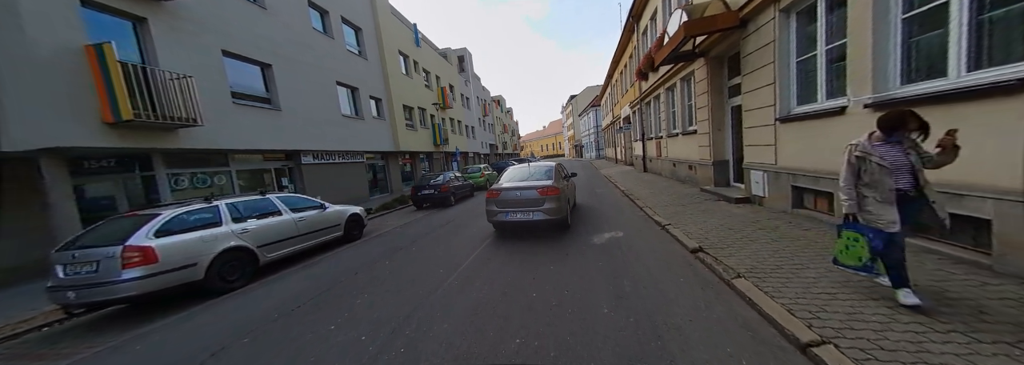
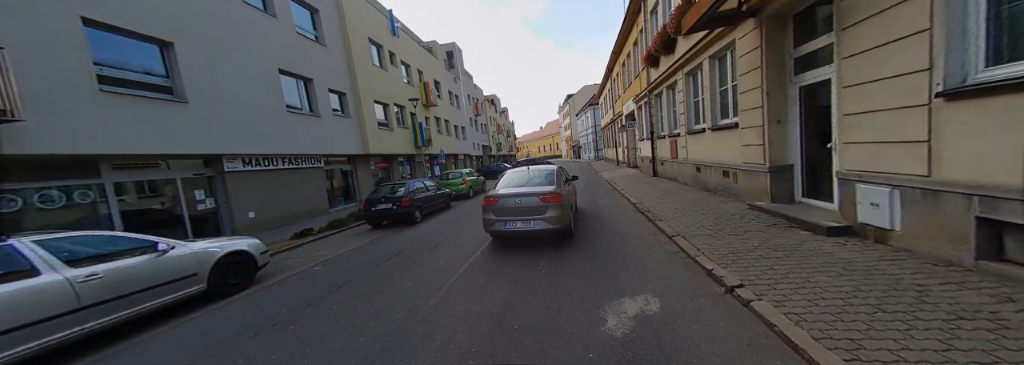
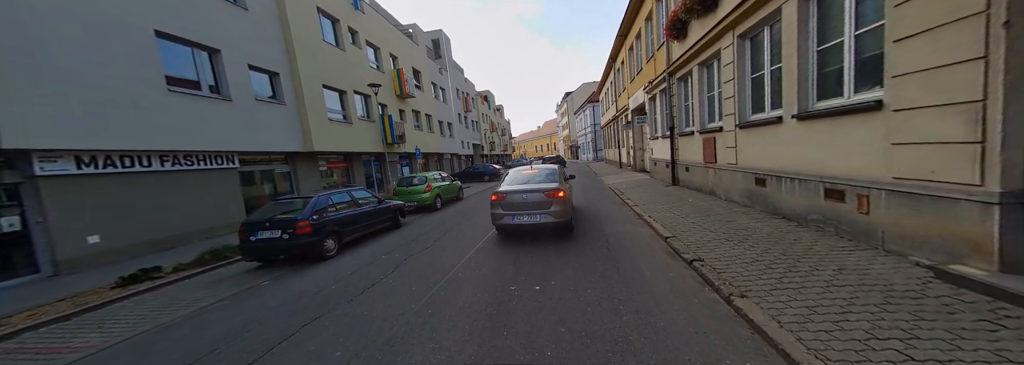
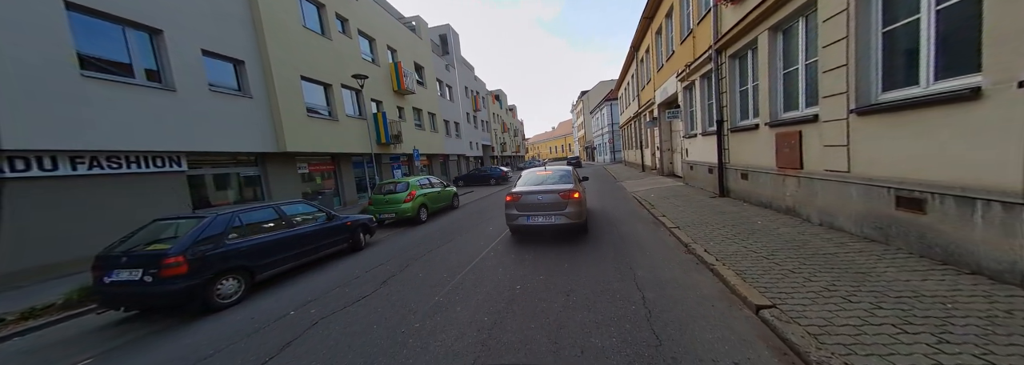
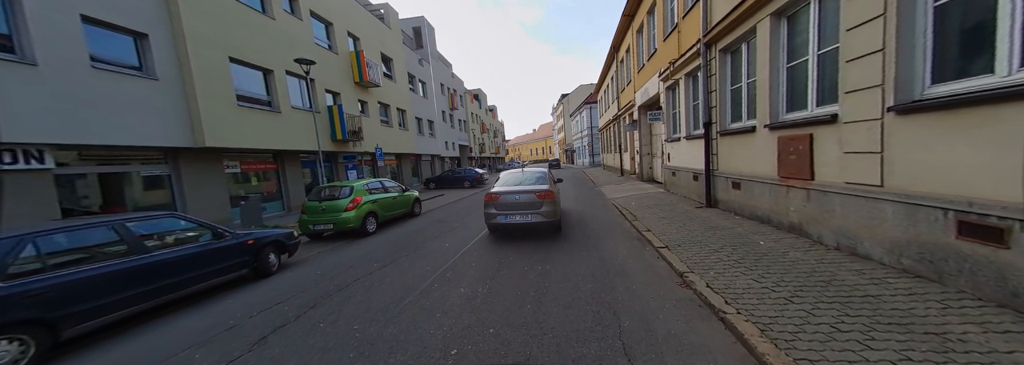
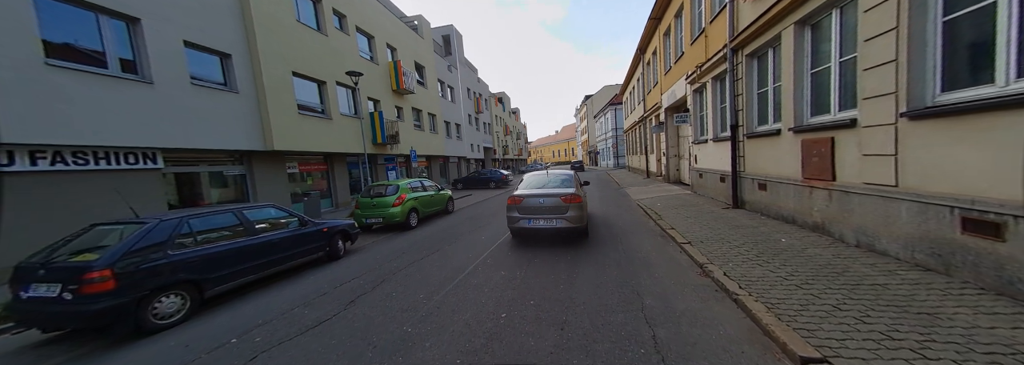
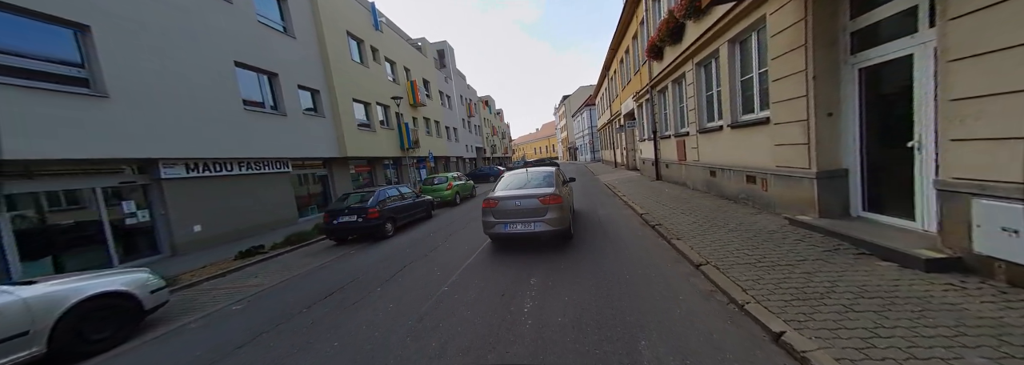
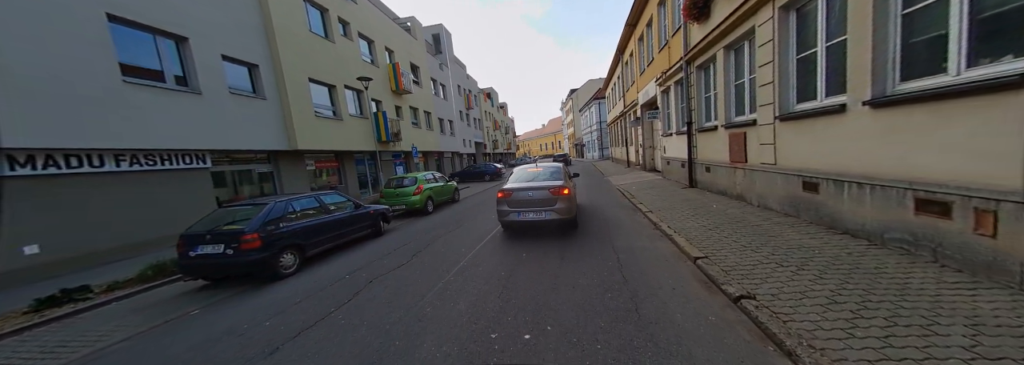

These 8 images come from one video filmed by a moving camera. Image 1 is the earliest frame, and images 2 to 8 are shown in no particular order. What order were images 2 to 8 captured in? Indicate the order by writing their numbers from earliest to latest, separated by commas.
2, 7, 3, 8, 4, 6, 5
